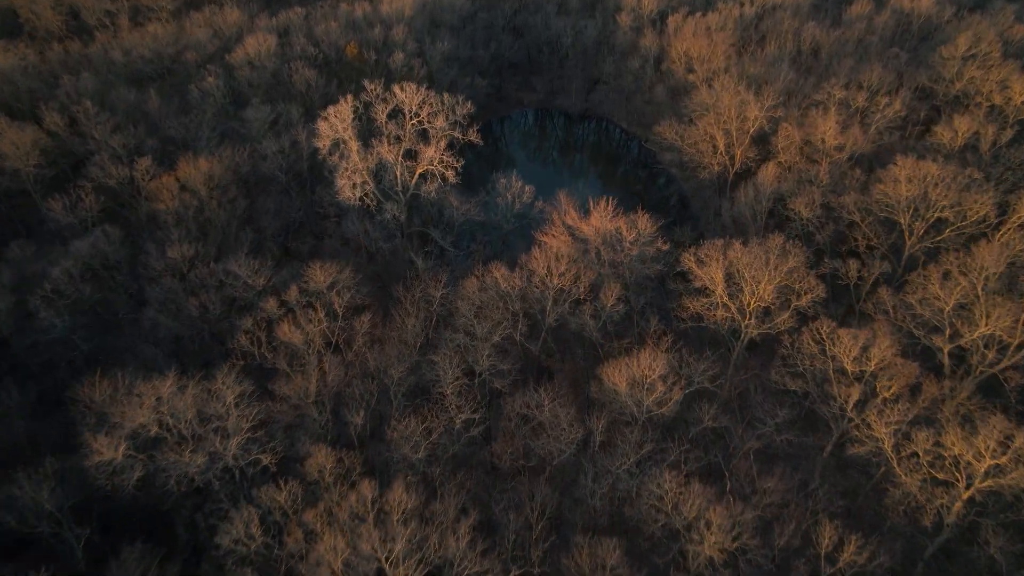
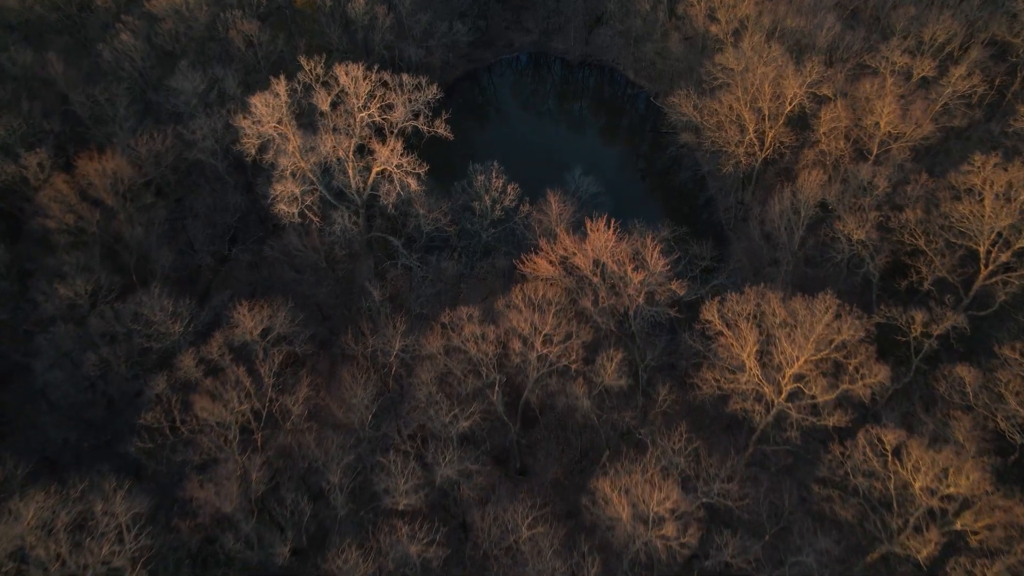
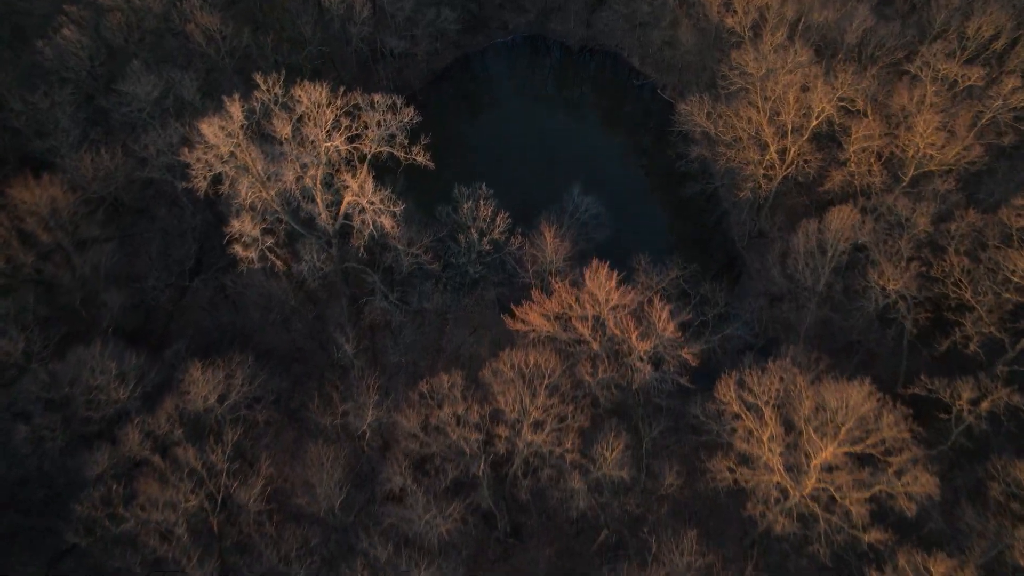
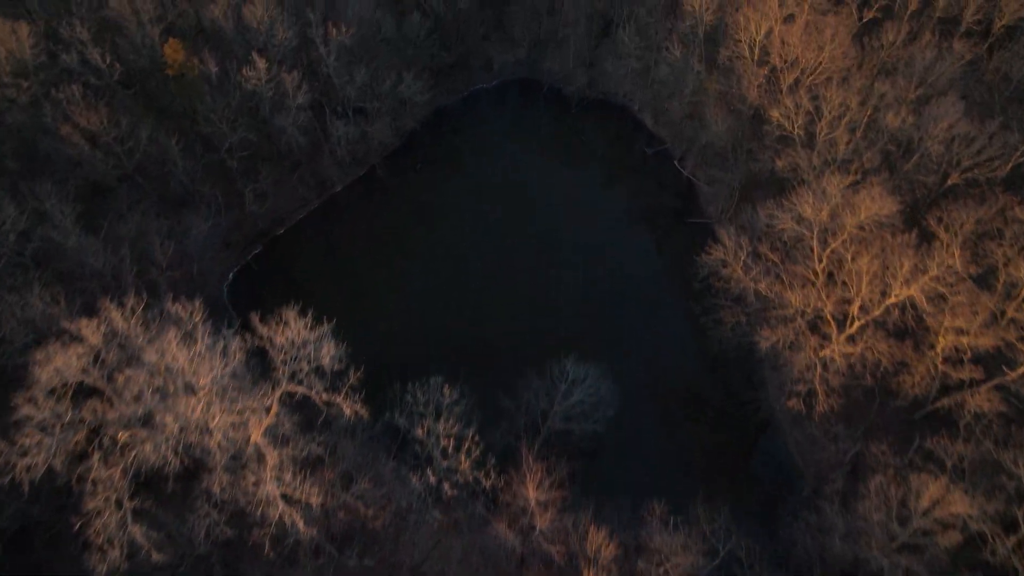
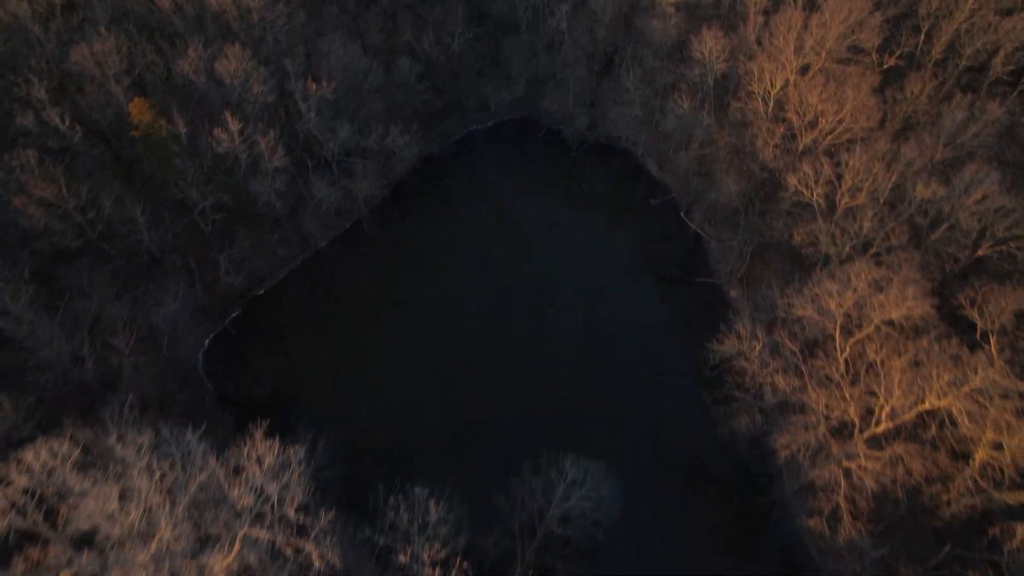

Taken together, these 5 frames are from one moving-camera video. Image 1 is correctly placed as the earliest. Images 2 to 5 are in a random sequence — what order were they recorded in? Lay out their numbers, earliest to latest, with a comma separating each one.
2, 3, 4, 5
